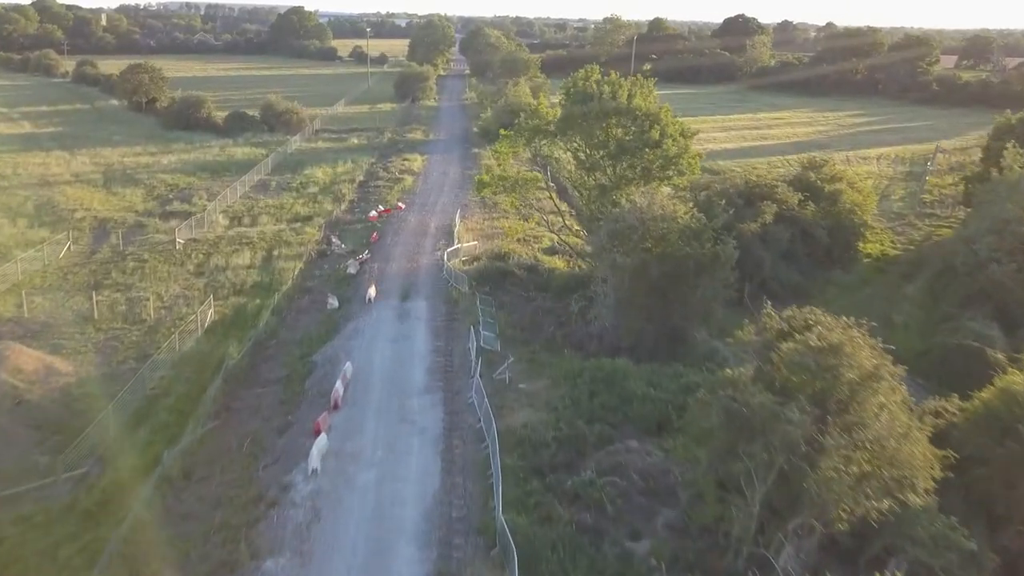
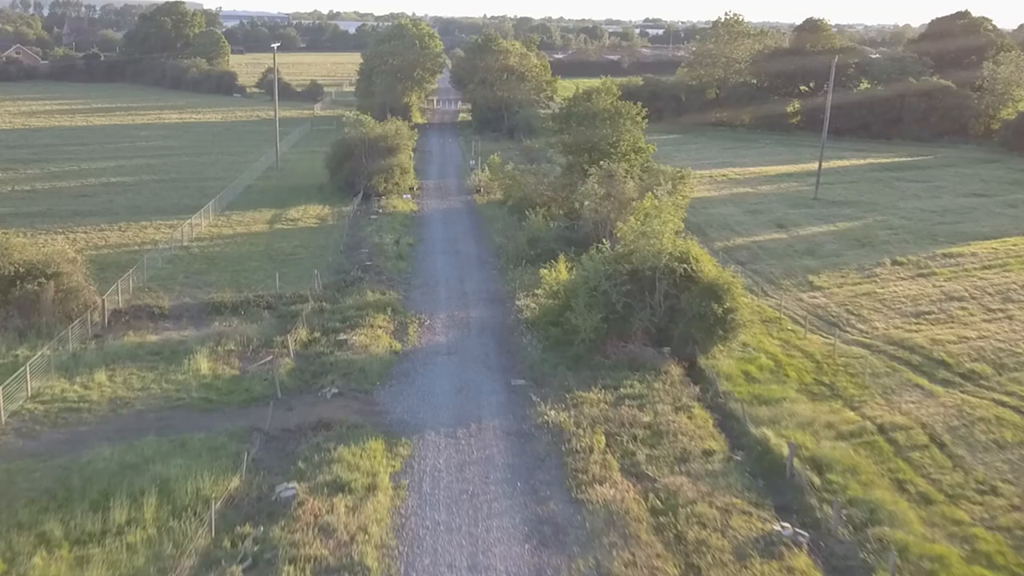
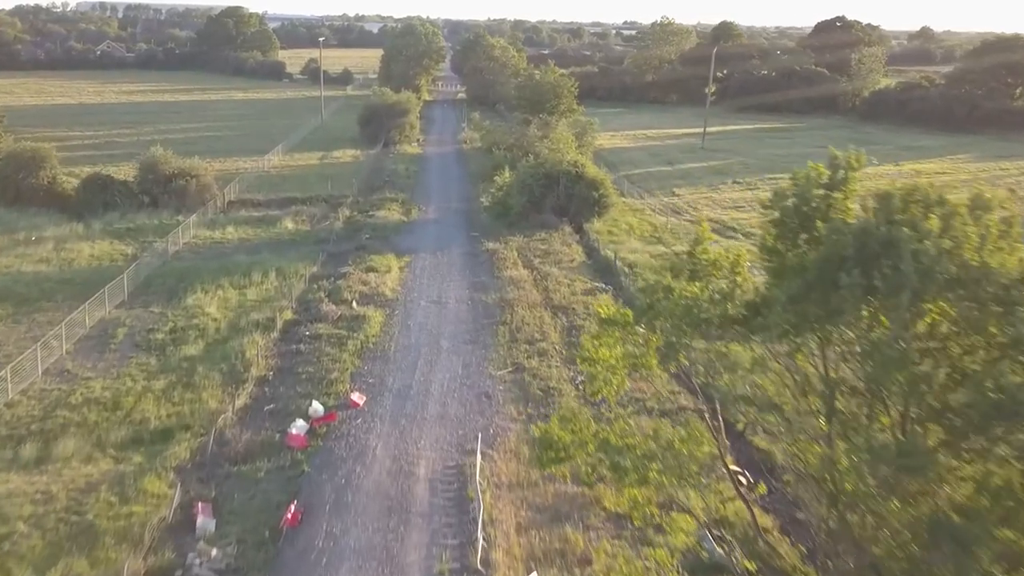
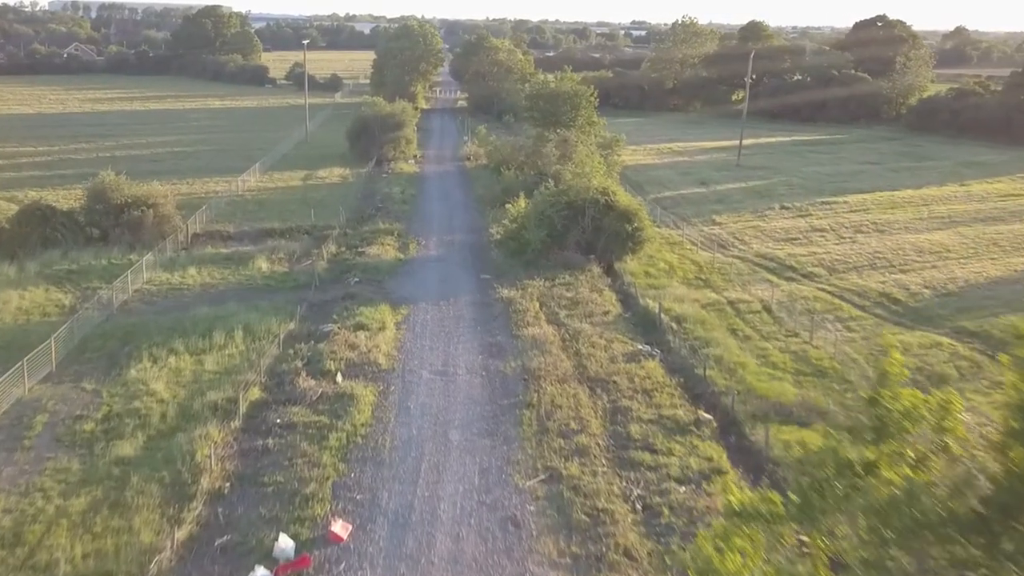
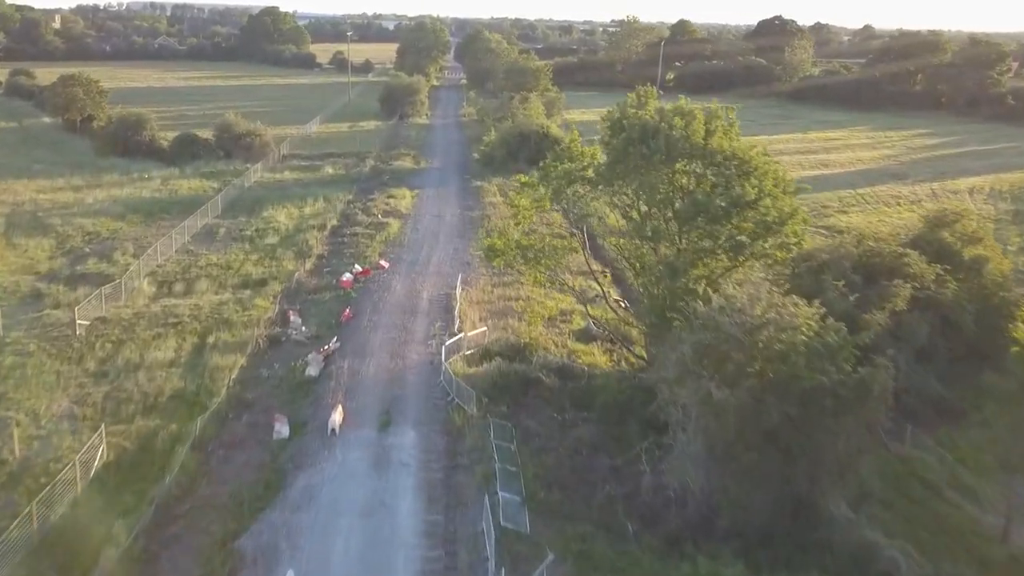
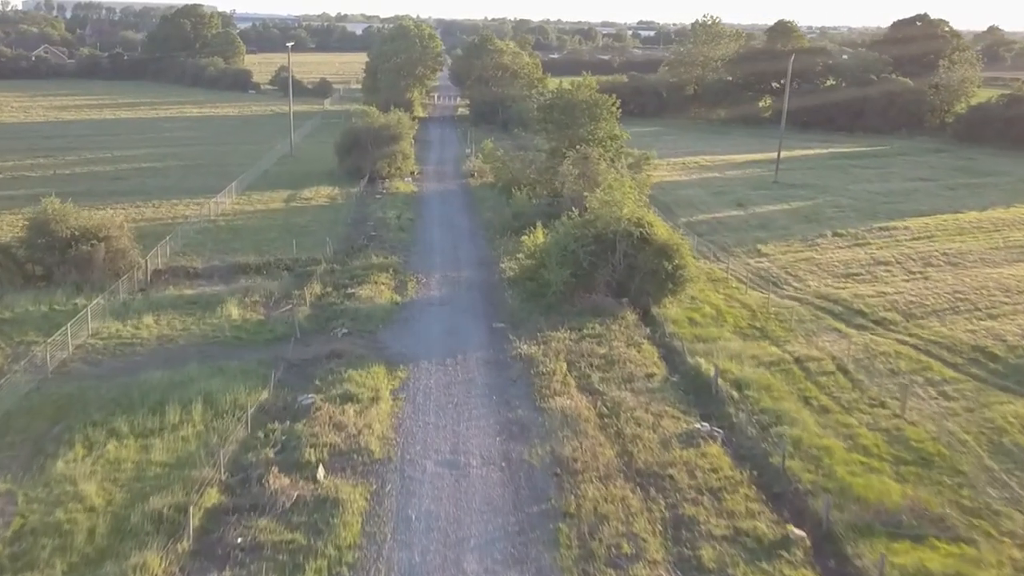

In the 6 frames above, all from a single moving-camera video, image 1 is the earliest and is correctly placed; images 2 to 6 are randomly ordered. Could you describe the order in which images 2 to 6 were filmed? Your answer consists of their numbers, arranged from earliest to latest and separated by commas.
5, 3, 4, 6, 2
